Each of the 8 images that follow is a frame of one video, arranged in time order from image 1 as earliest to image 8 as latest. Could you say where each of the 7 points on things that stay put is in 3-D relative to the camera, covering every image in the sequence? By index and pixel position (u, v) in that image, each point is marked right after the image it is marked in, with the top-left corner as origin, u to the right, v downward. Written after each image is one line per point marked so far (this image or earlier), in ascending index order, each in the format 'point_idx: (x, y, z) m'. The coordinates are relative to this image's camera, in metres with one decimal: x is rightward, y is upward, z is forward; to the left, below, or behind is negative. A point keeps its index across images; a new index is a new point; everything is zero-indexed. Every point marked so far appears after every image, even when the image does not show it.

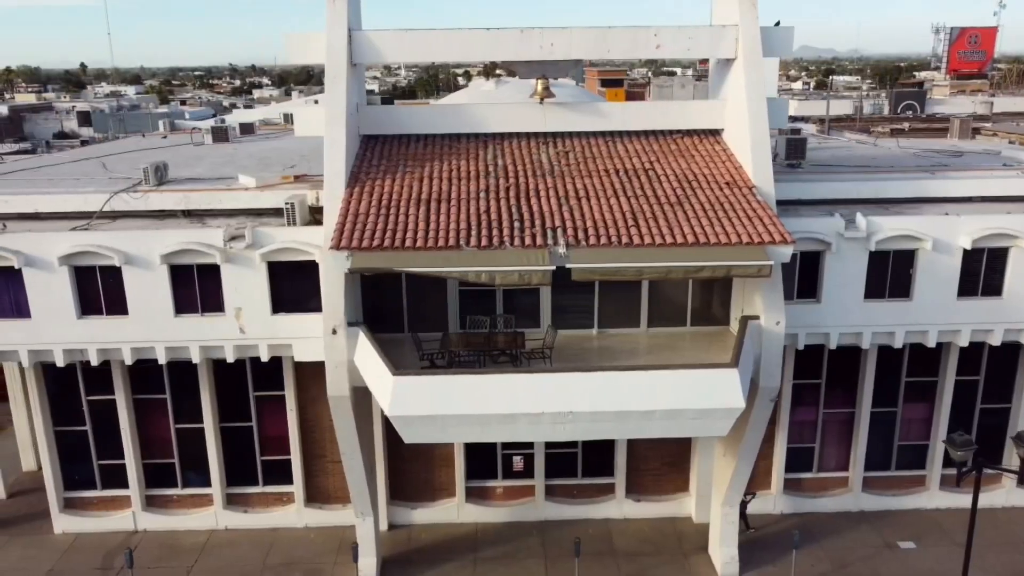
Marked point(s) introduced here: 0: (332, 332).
0: (-3.1, -0.8, +12.7) m
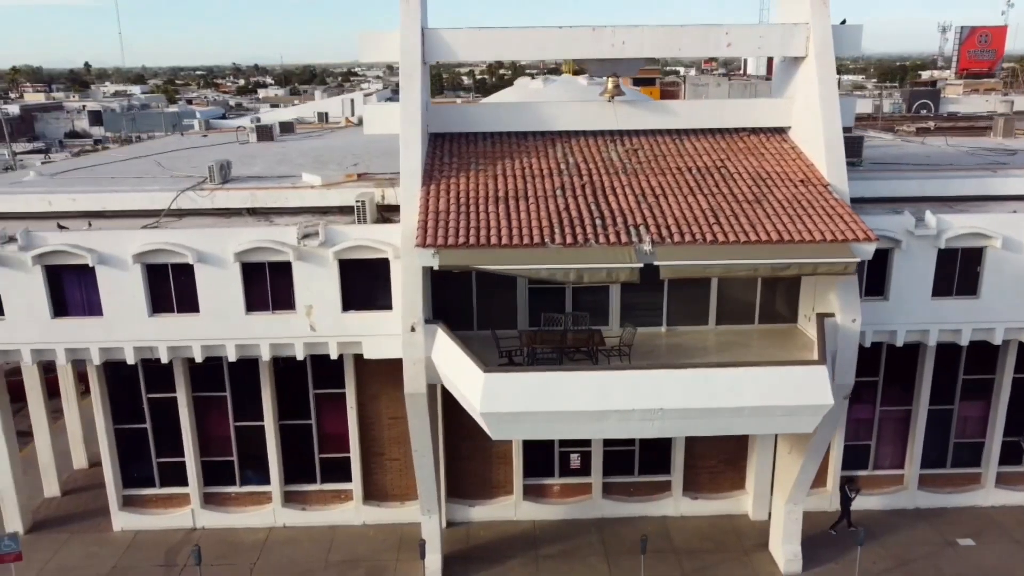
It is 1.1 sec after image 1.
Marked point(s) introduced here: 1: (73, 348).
0: (-1.8, -0.7, +12.8) m
1: (-8.6, -1.2, +14.4) m
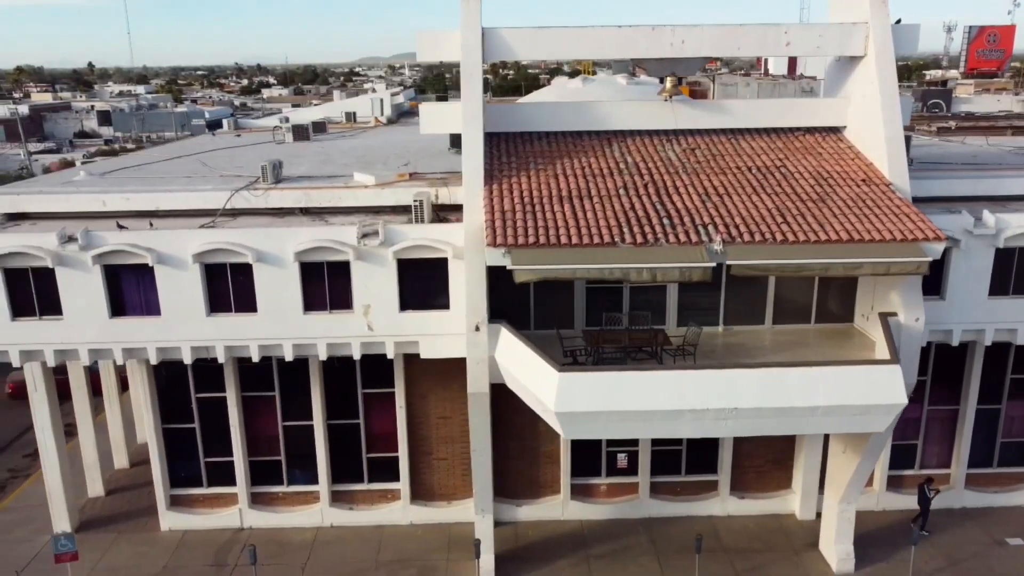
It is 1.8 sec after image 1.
0: (-0.7, -0.7, +12.8) m
1: (-7.4, -1.2, +14.4) m
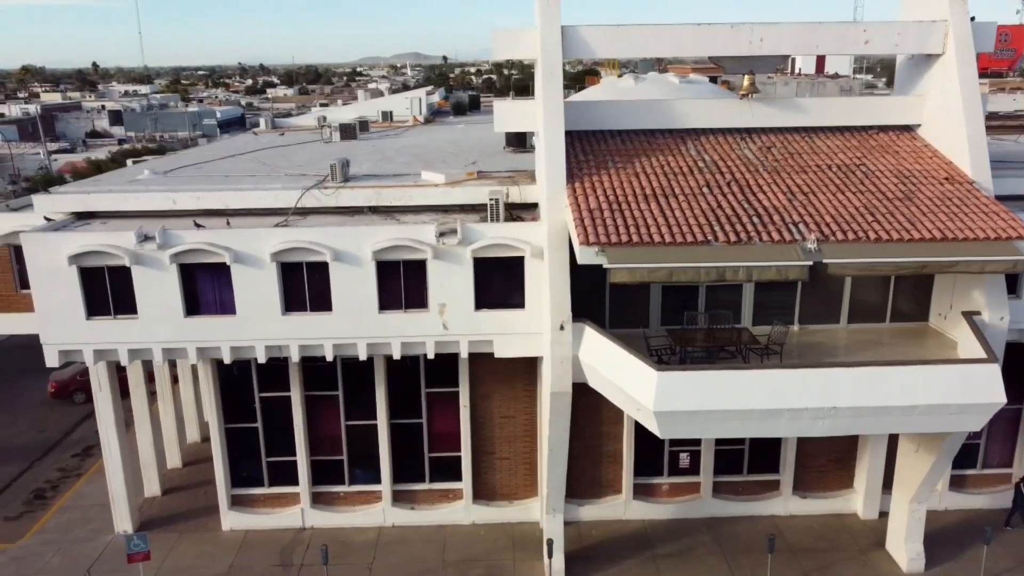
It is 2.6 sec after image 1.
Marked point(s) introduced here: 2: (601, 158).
0: (+0.8, -0.7, +12.7) m
1: (-6.0, -1.1, +14.4) m
2: (+1.7, +2.4, +13.9) m
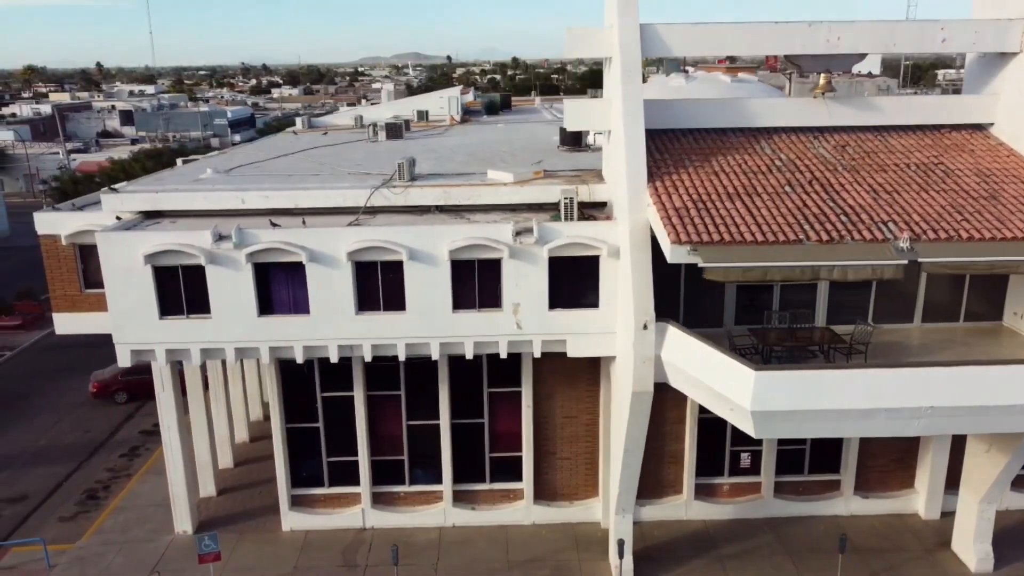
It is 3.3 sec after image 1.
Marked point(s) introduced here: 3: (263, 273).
0: (+2.2, -0.7, +12.7) m
1: (-4.6, -1.1, +14.3) m
2: (+3.1, +2.5, +13.9) m
3: (-4.7, +0.3, +14.0) m
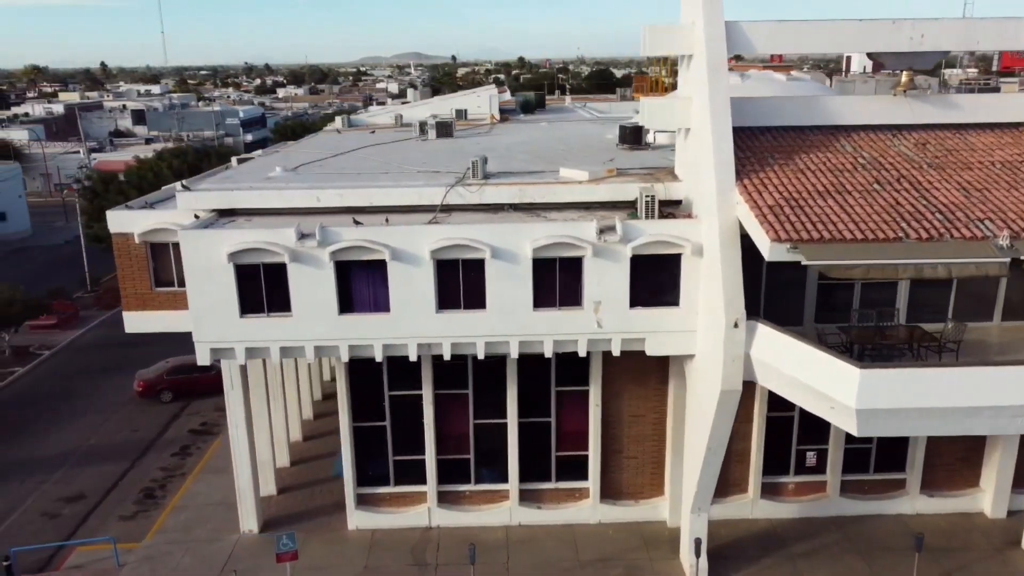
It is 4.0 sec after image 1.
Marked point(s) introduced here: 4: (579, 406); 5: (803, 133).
0: (+3.8, -0.6, +12.6) m
1: (-3.0, -1.1, +14.3) m
2: (+4.7, +2.5, +13.9) m
3: (-3.2, +0.3, +14.0) m
4: (+1.5, -2.7, +17.0) m
5: (+5.8, +3.1, +14.7) m
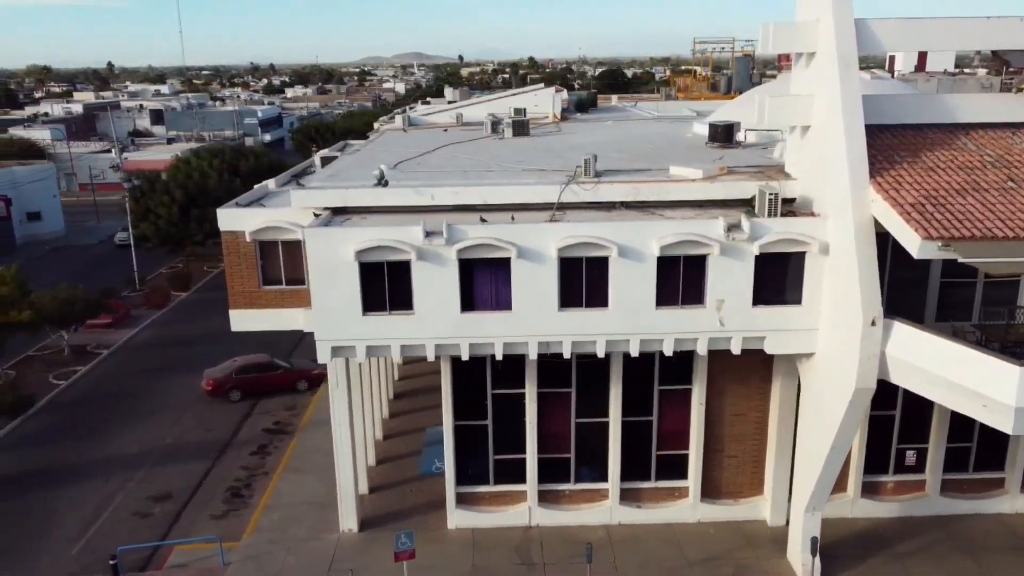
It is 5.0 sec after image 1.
0: (+6.1, -0.6, +12.6) m
1: (-0.7, -1.1, +14.3) m
2: (+7.0, +2.5, +13.8) m
3: (-0.8, +0.4, +13.9) m
4: (+3.9, -2.7, +16.9) m
5: (+8.1, +3.1, +14.6) m
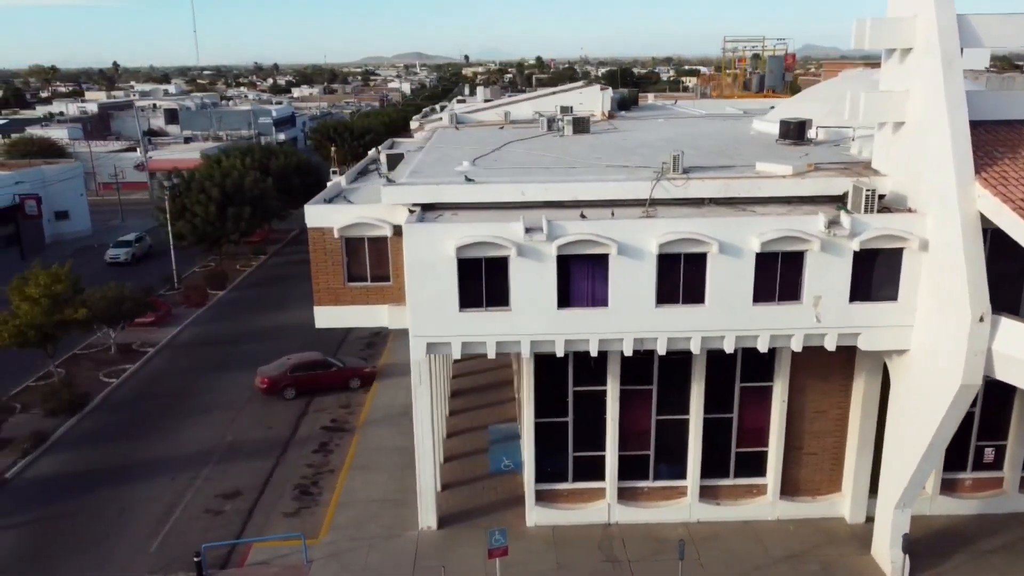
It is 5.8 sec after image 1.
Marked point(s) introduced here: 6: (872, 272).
0: (+7.9, -0.5, +12.6) m
1: (+1.2, -1.0, +14.2) m
2: (+8.8, +2.6, +13.8) m
3: (+1.0, +0.4, +13.9) m
4: (+5.7, -2.6, +16.9) m
5: (+9.9, +3.2, +14.6) m
6: (+6.9, +0.3, +14.1) m
